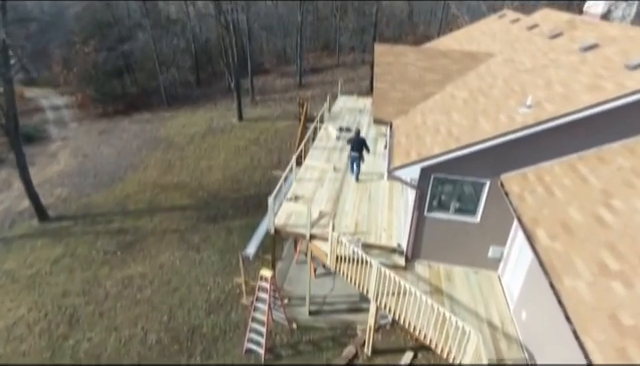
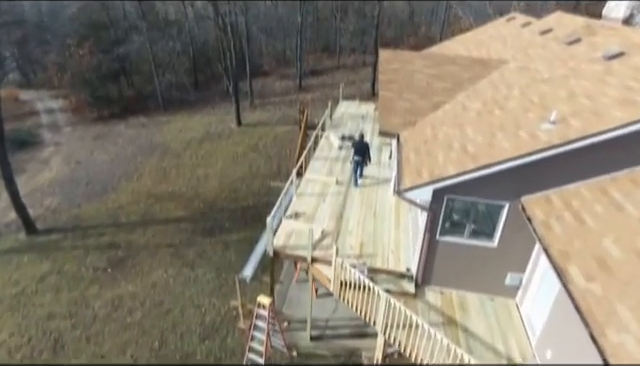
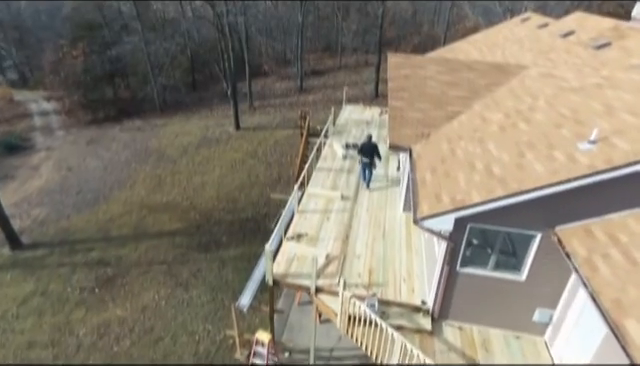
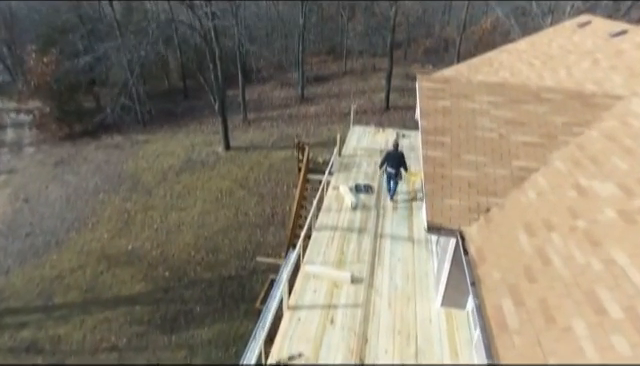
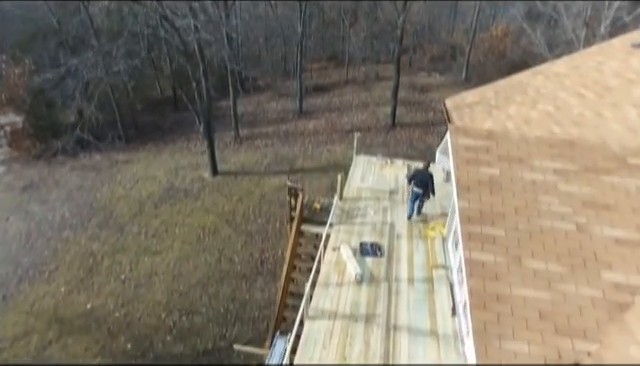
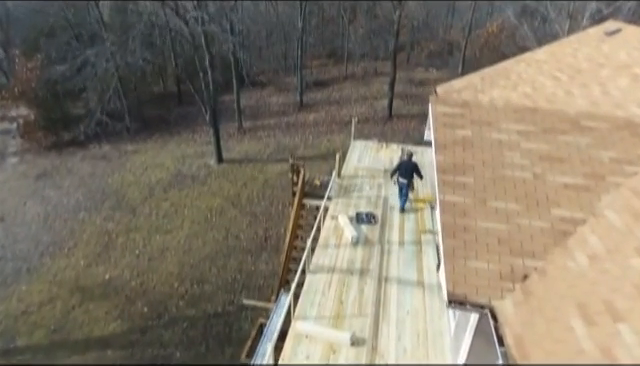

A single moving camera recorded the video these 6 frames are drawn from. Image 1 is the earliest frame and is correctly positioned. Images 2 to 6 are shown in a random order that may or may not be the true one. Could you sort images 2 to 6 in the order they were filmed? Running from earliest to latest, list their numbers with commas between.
2, 3, 4, 6, 5
